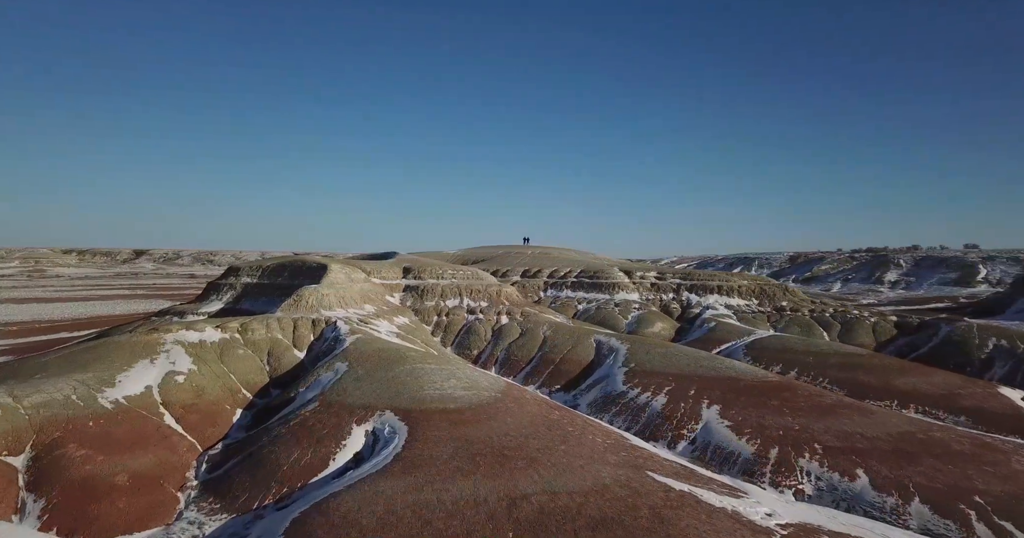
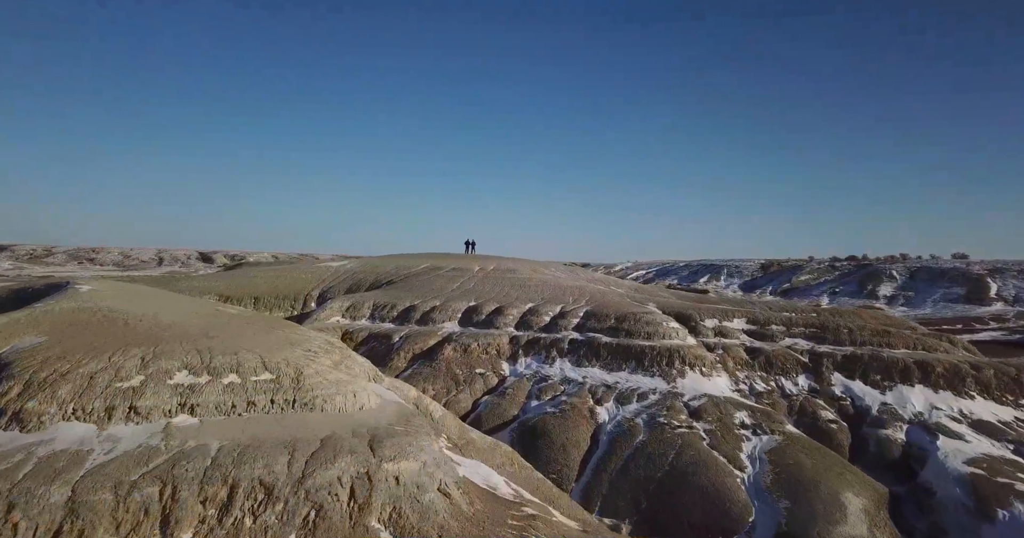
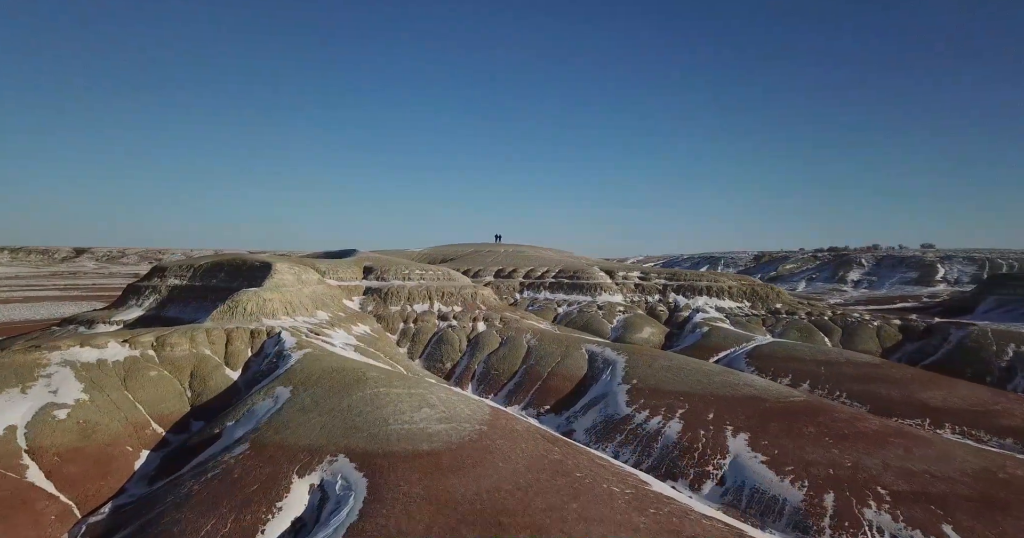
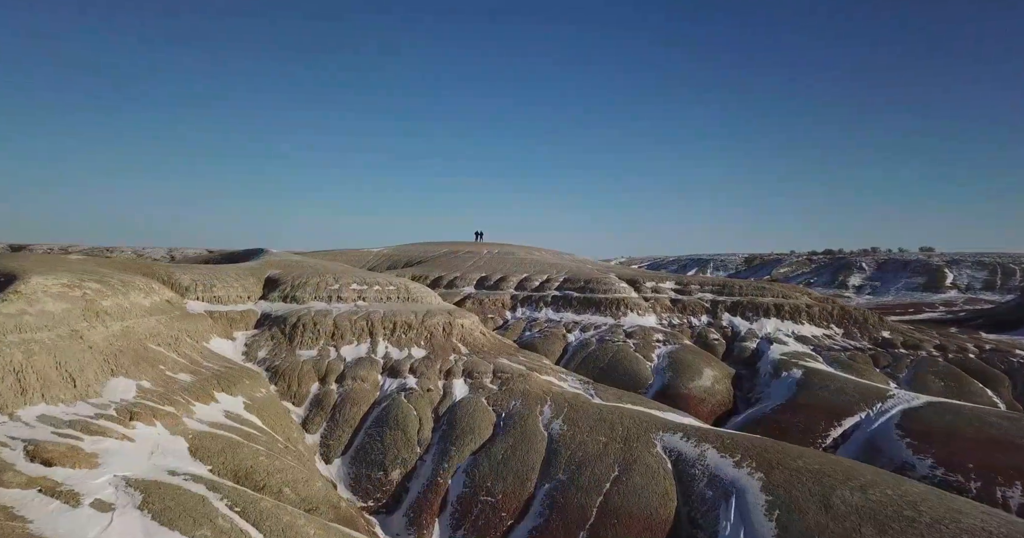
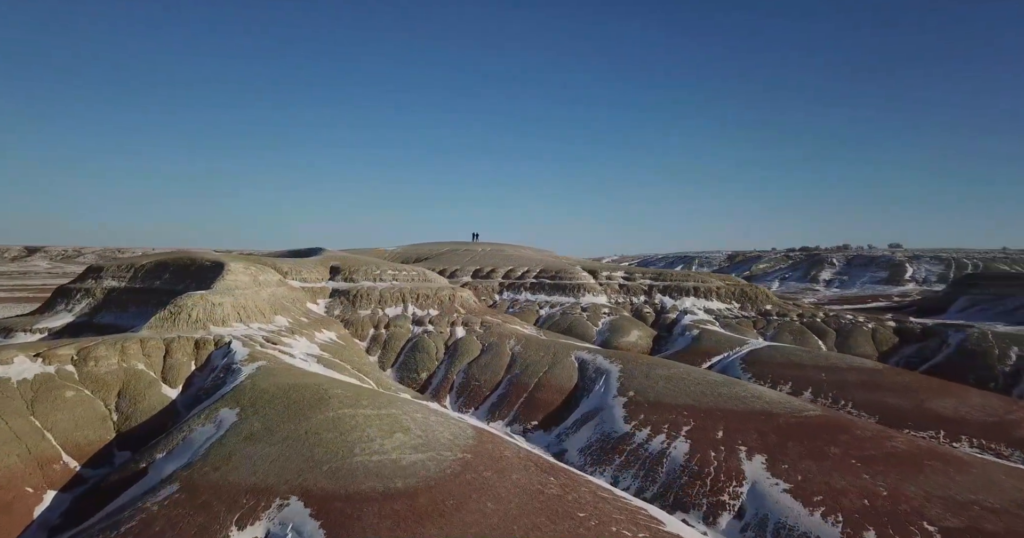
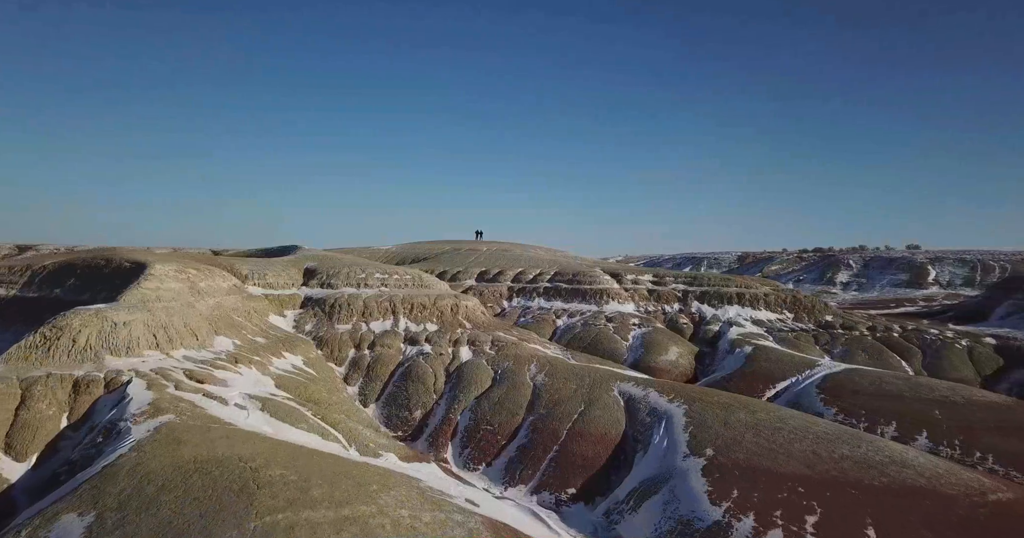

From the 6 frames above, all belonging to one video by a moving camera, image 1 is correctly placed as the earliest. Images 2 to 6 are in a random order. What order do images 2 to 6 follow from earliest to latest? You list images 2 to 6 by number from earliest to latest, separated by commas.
3, 5, 6, 4, 2
